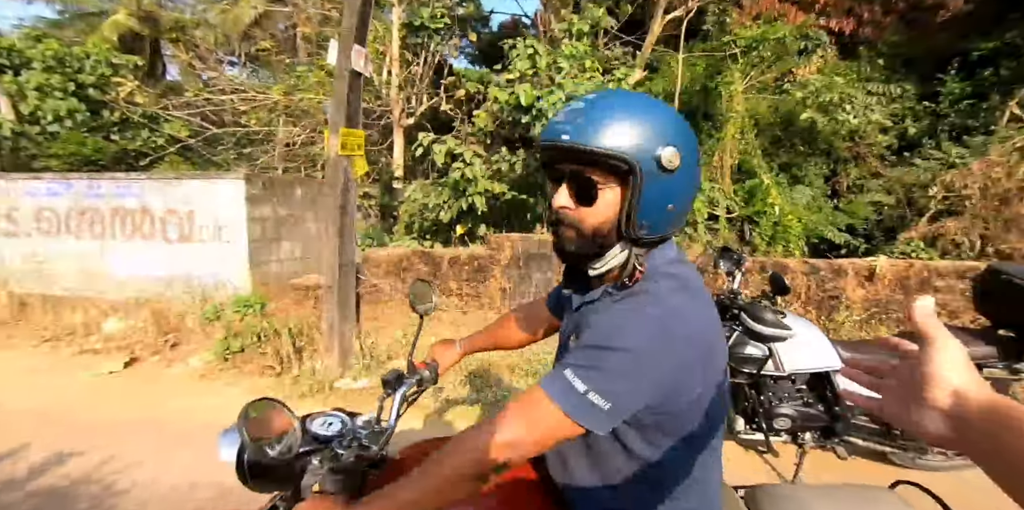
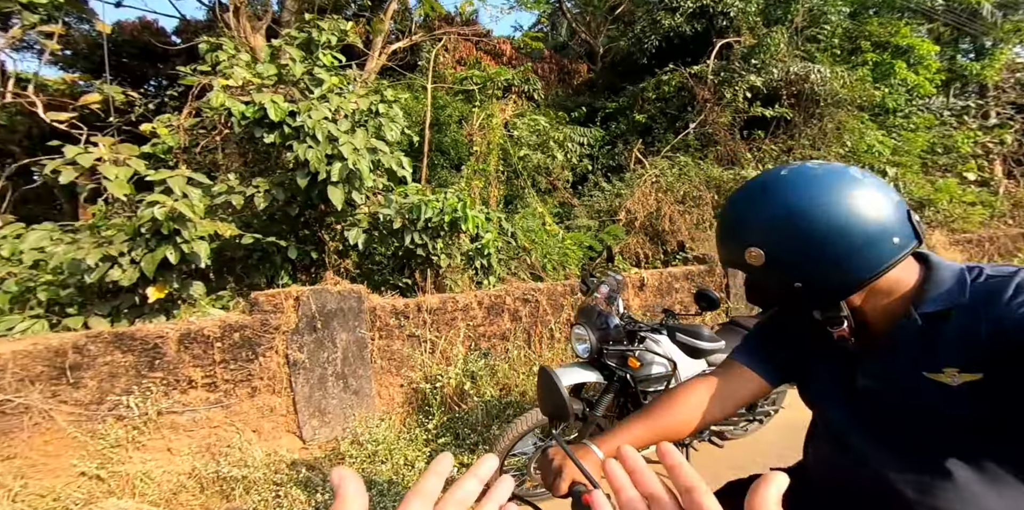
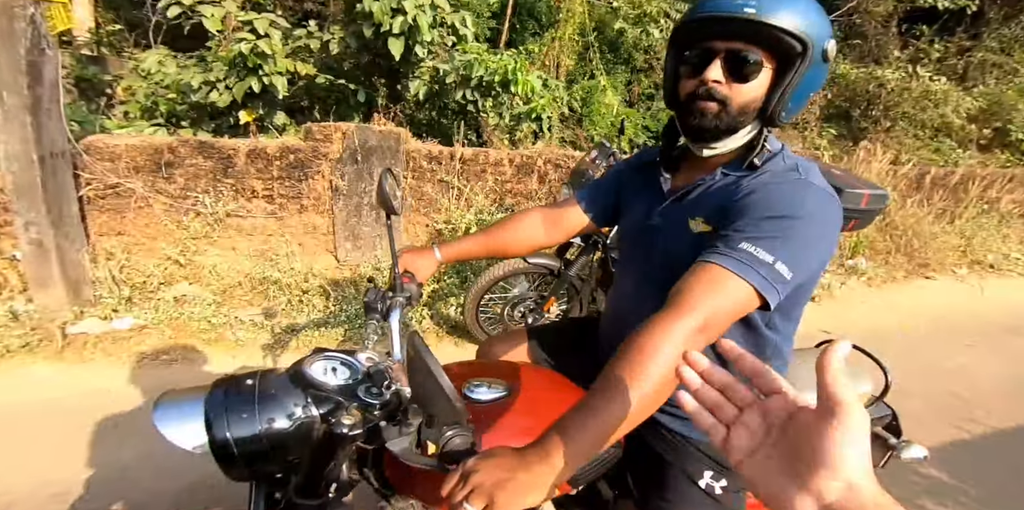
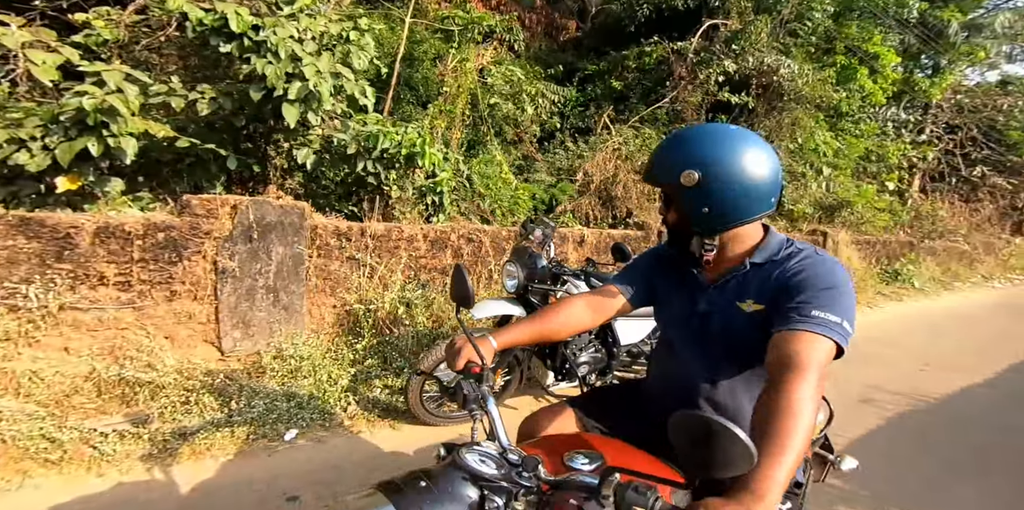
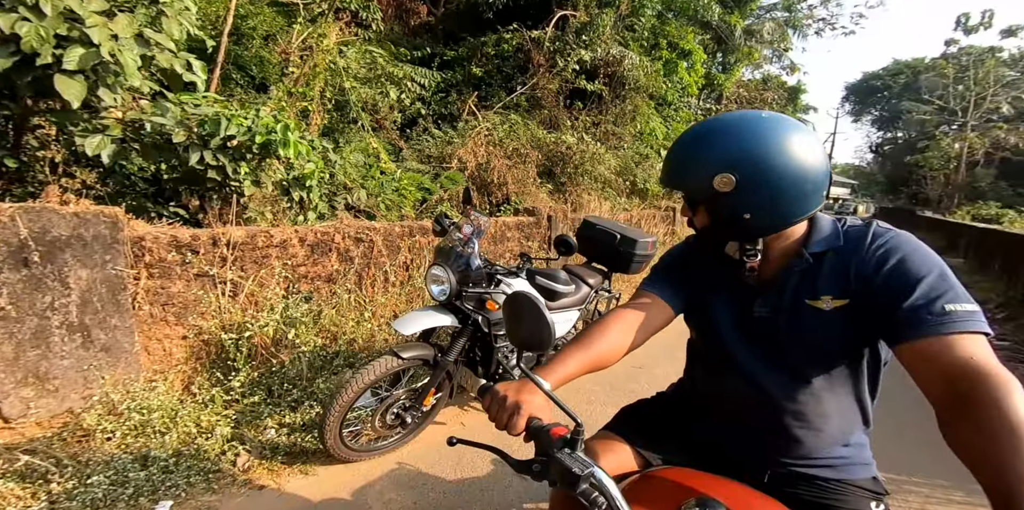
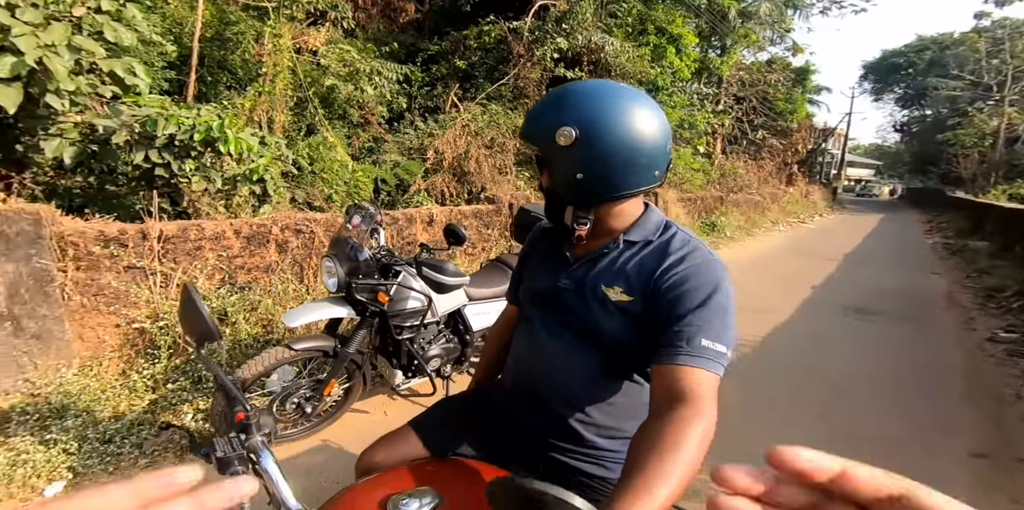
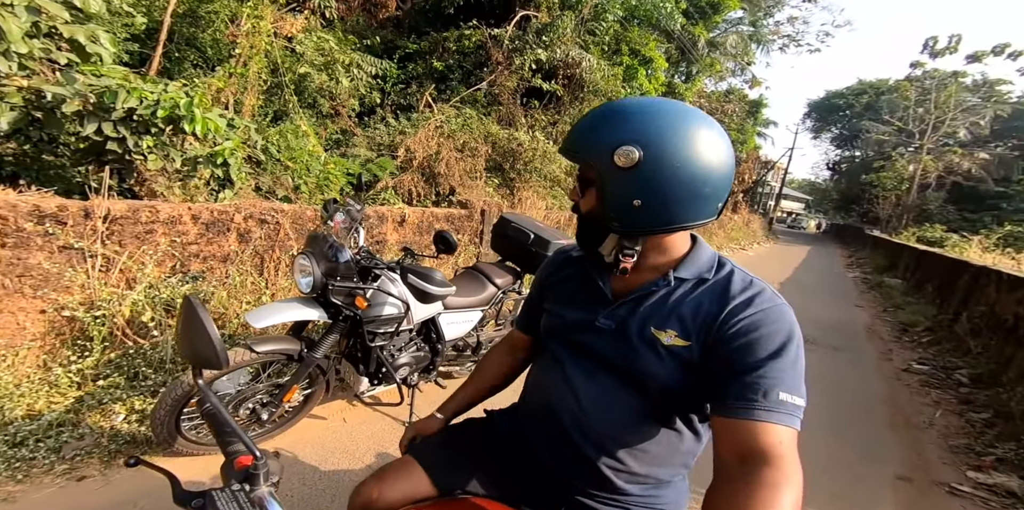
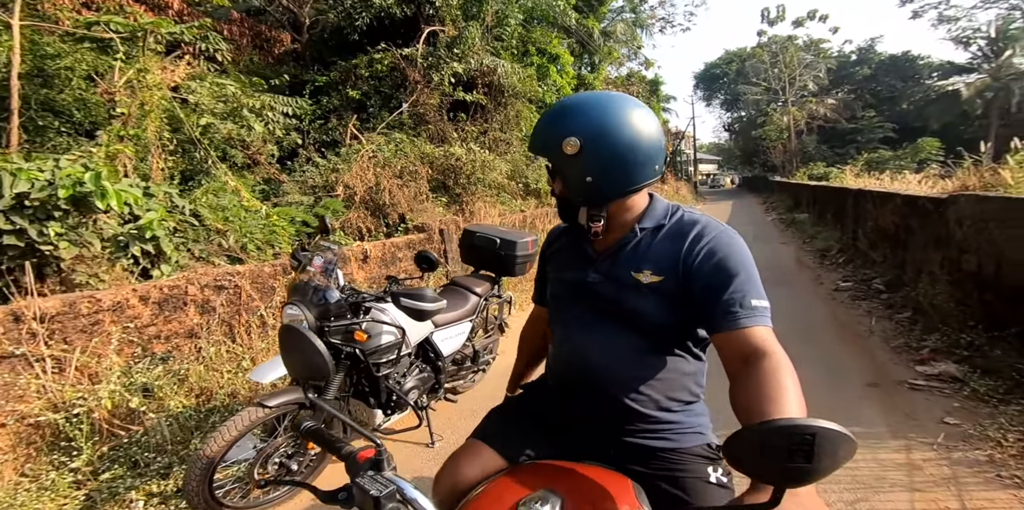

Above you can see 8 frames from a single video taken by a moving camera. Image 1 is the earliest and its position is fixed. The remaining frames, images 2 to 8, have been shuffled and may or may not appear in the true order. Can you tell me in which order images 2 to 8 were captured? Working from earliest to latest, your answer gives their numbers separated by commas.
3, 4, 2, 5, 8, 6, 7
